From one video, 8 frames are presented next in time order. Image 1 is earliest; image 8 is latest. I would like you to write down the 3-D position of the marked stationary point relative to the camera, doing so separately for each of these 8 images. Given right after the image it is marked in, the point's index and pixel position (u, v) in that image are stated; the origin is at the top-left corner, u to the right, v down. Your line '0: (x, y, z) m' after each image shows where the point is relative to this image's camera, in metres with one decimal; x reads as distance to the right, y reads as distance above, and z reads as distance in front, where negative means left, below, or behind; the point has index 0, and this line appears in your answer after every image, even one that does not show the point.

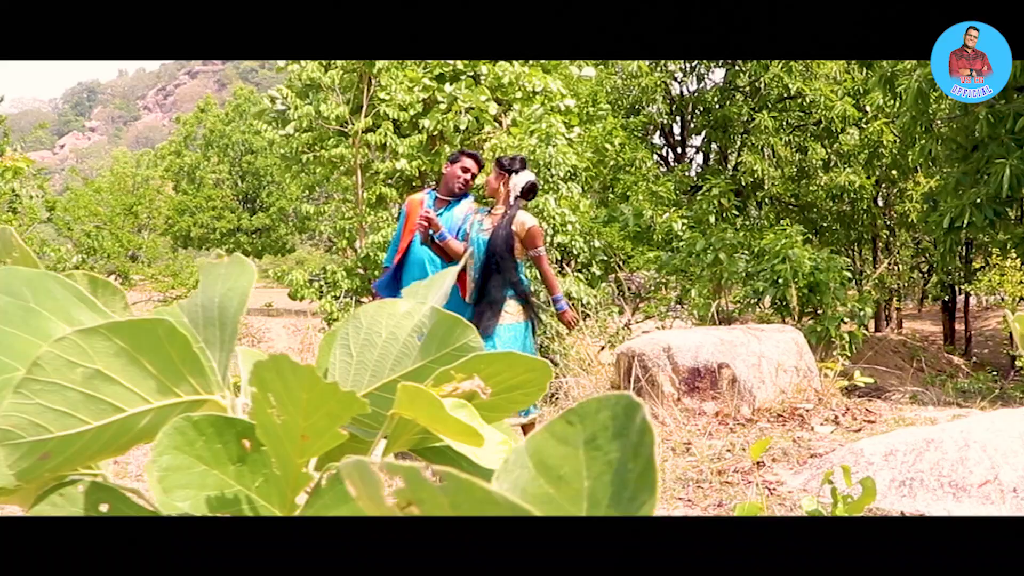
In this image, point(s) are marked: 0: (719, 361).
0: (+0.6, -0.2, +5.4) m
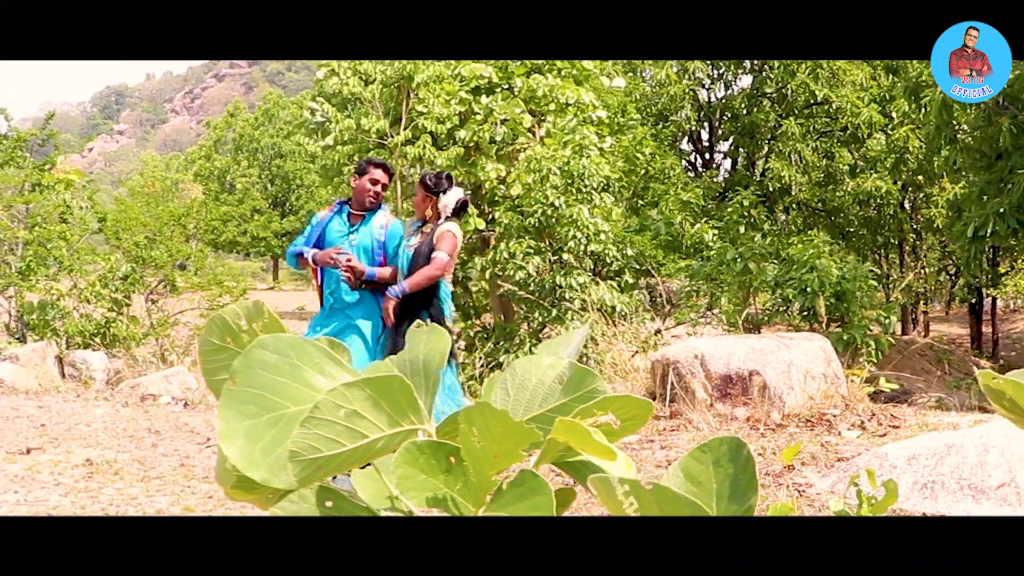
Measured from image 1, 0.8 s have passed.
0: (+0.8, -0.3, +5.6) m
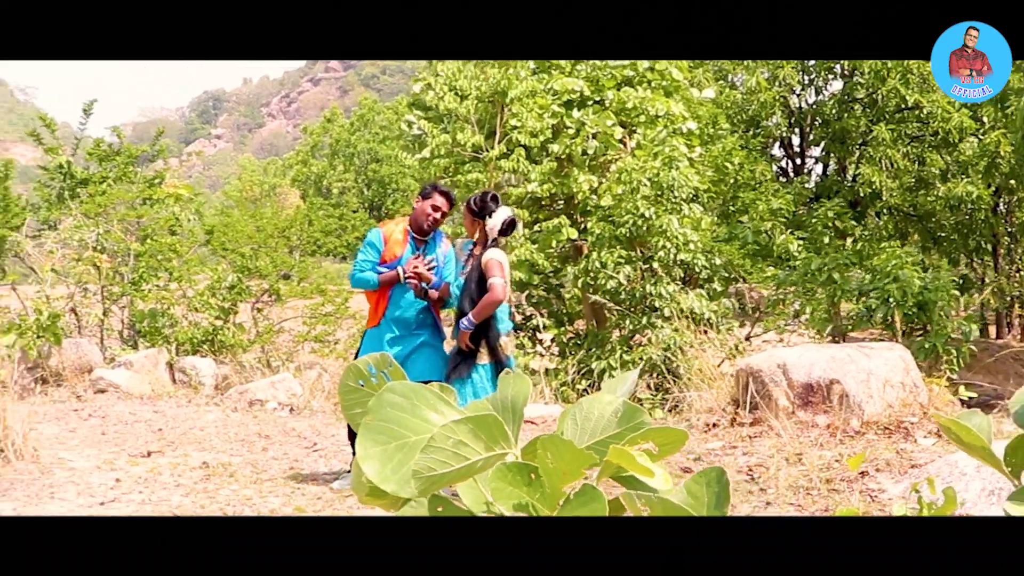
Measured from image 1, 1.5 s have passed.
0: (+1.1, -0.3, +5.7) m
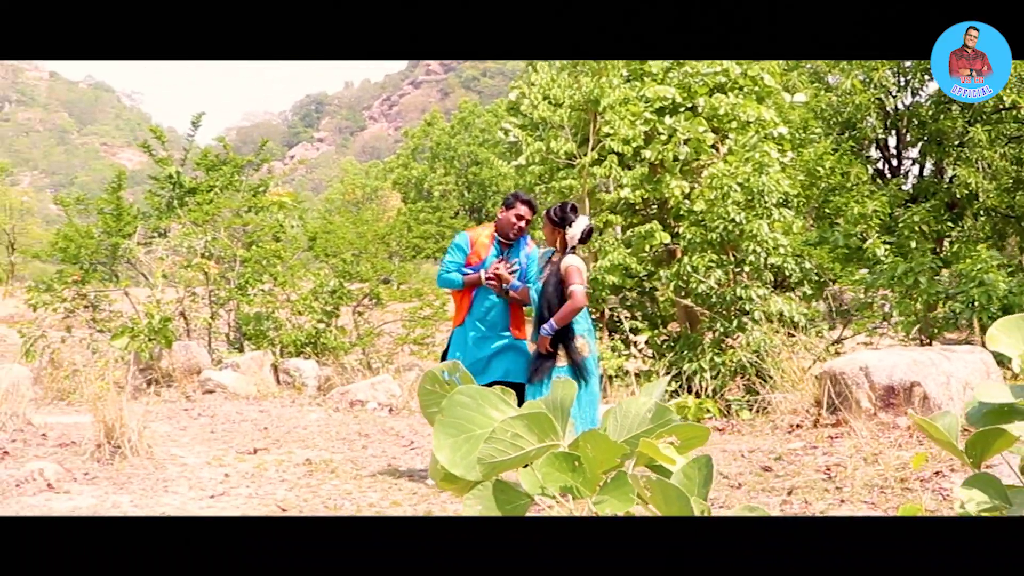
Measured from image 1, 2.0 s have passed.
0: (+1.4, -0.3, +5.9) m
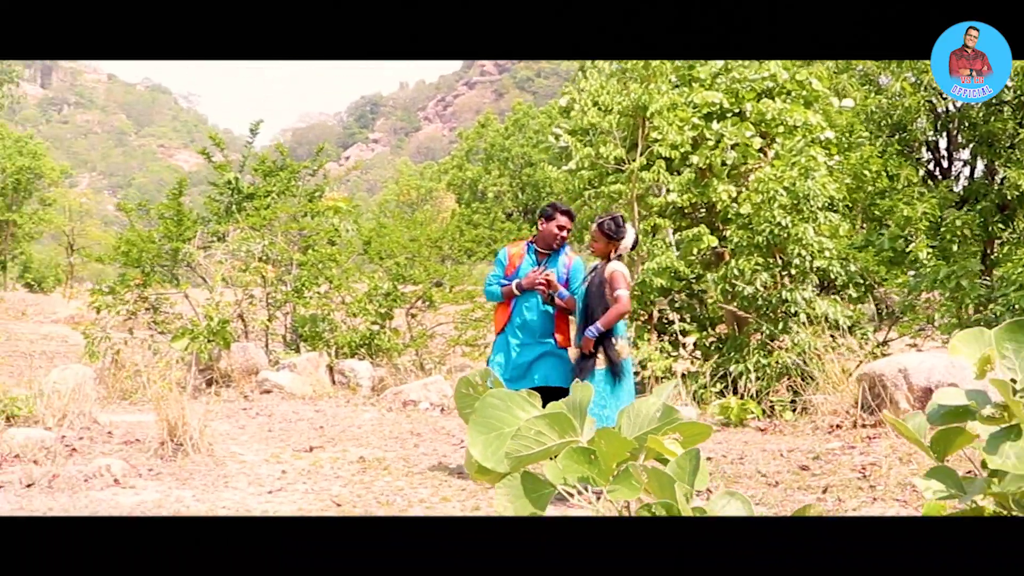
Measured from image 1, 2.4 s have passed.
0: (+1.5, -0.3, +6.0) m
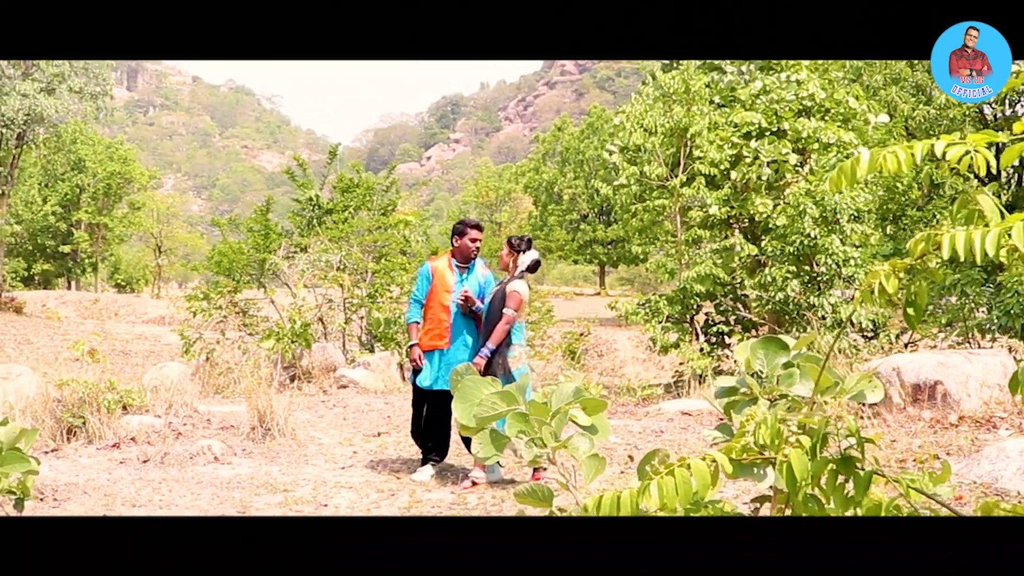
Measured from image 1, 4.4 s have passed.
0: (+1.7, -0.3, +6.7) m
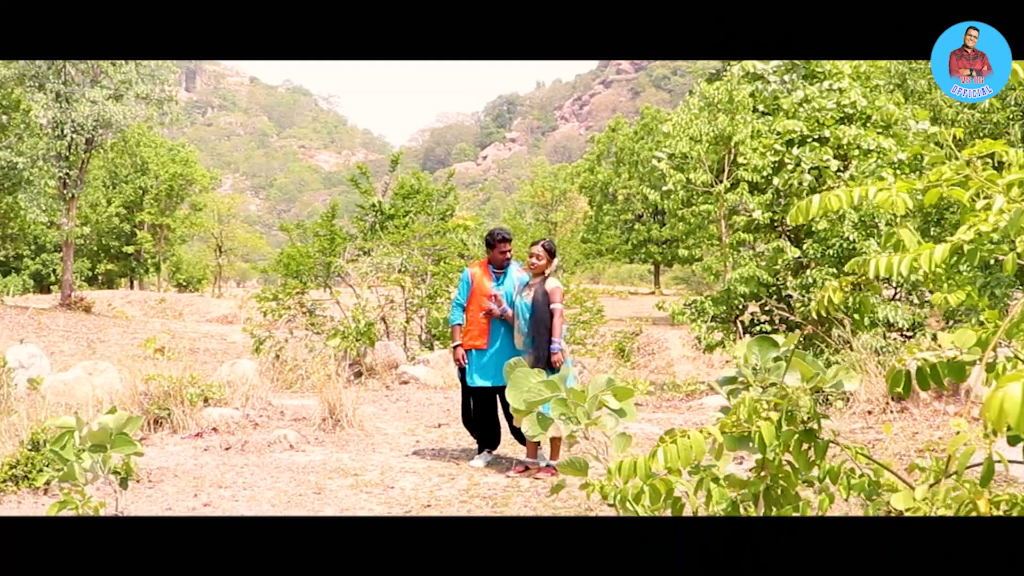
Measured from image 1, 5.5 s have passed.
0: (+1.9, -0.4, +7.1) m
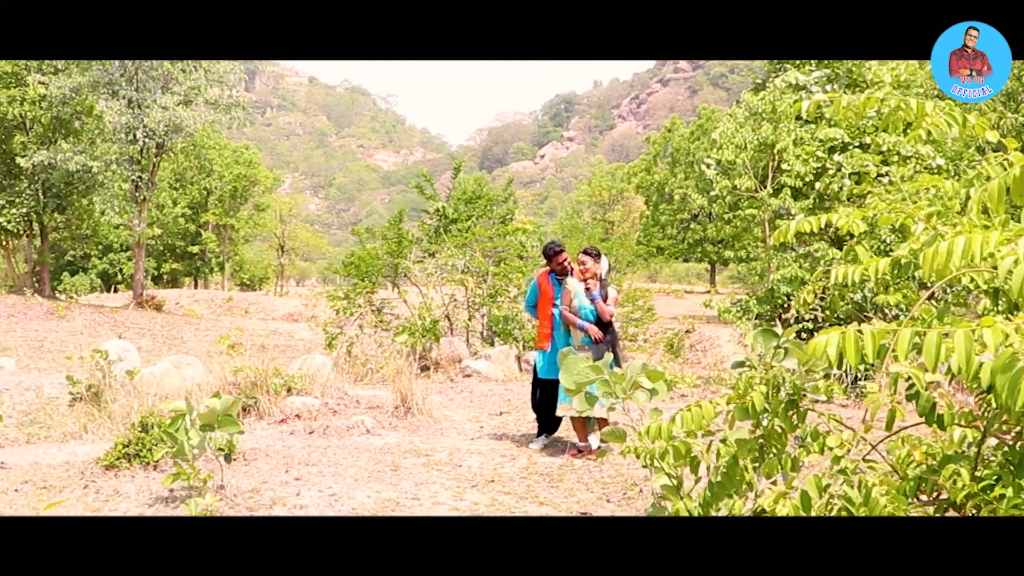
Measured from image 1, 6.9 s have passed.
0: (+2.2, -0.4, +7.6) m
